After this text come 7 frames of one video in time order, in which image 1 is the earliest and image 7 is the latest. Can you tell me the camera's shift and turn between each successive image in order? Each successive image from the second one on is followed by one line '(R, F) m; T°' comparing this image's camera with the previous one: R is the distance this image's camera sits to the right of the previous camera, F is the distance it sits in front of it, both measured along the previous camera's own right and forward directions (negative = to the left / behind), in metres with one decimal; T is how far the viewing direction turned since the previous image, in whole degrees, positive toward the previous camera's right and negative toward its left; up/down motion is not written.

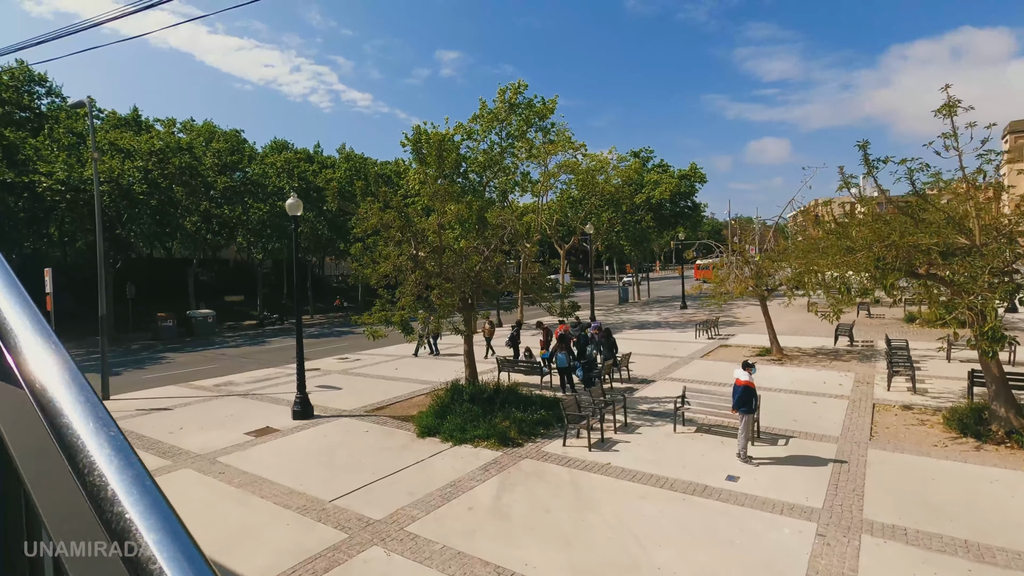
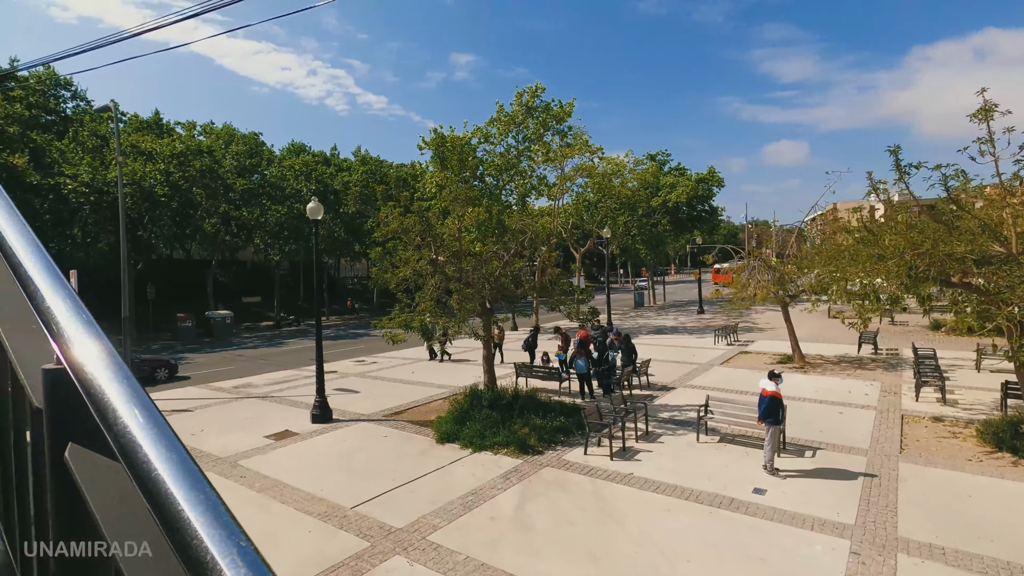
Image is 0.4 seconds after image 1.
(-0.1, +0.1) m; -1°
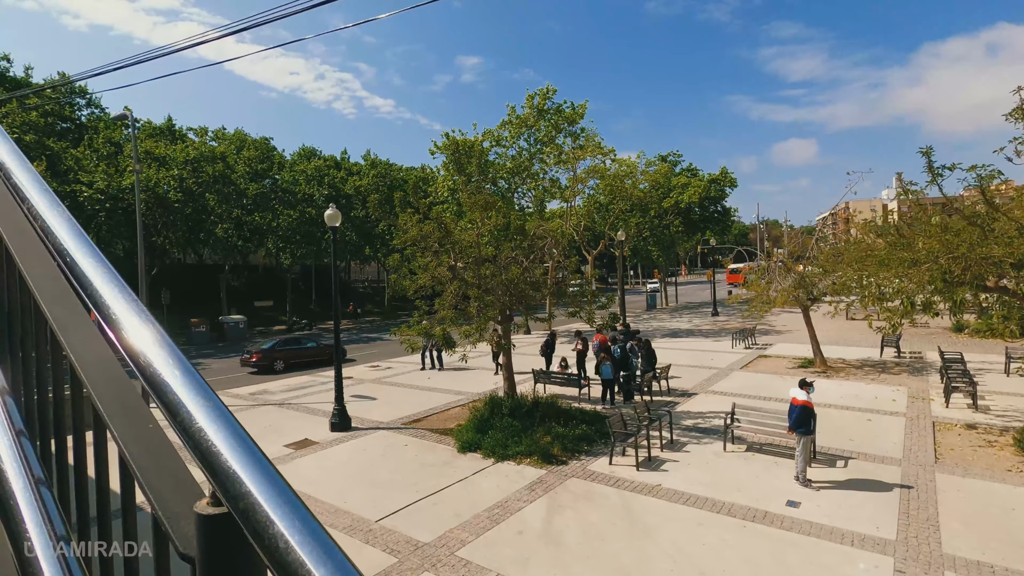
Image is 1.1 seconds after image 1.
(-0.2, +0.1) m; -1°
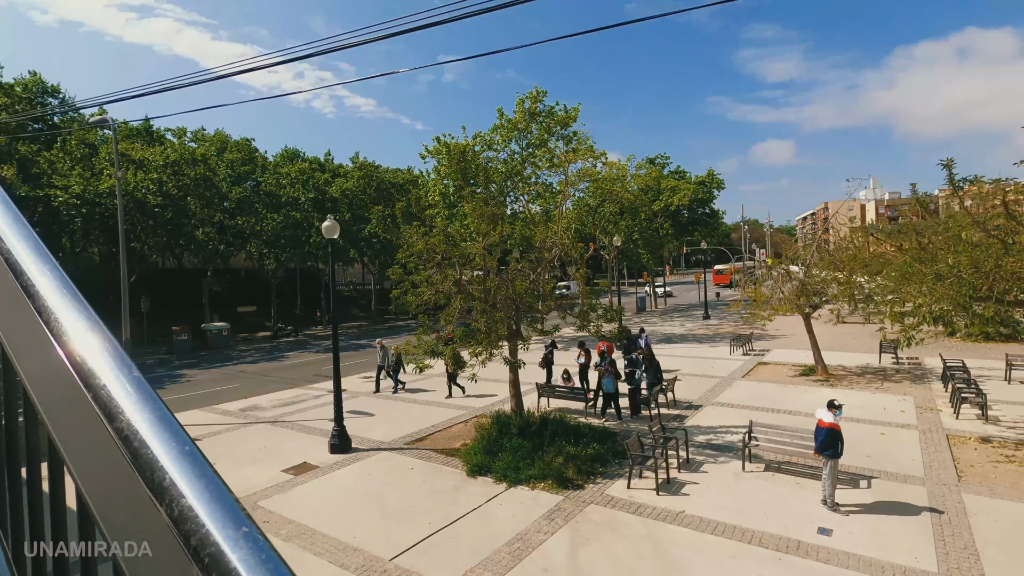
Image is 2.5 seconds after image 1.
(-0.5, +0.4) m; +2°
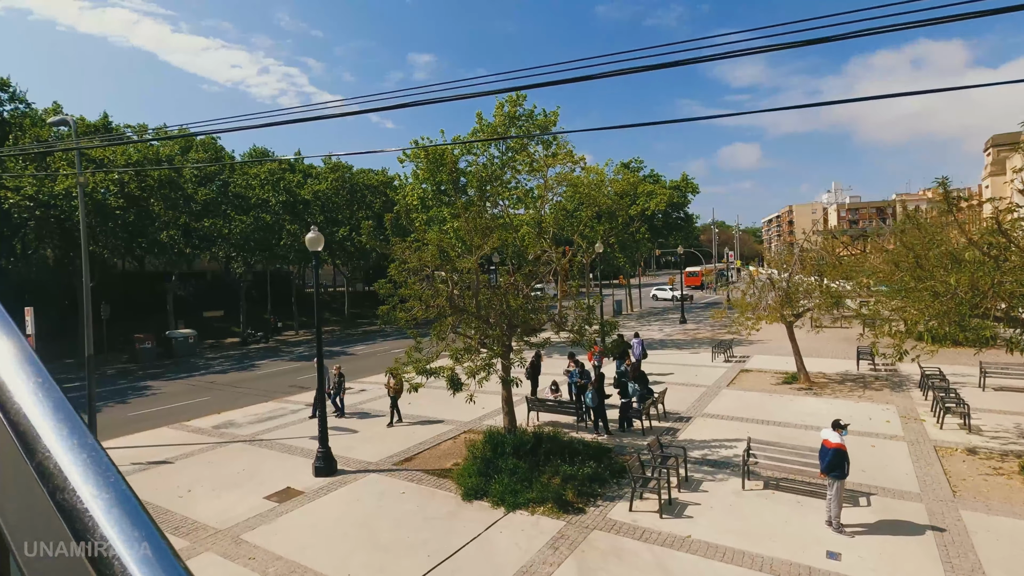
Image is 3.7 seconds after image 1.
(-0.4, +0.3) m; +3°
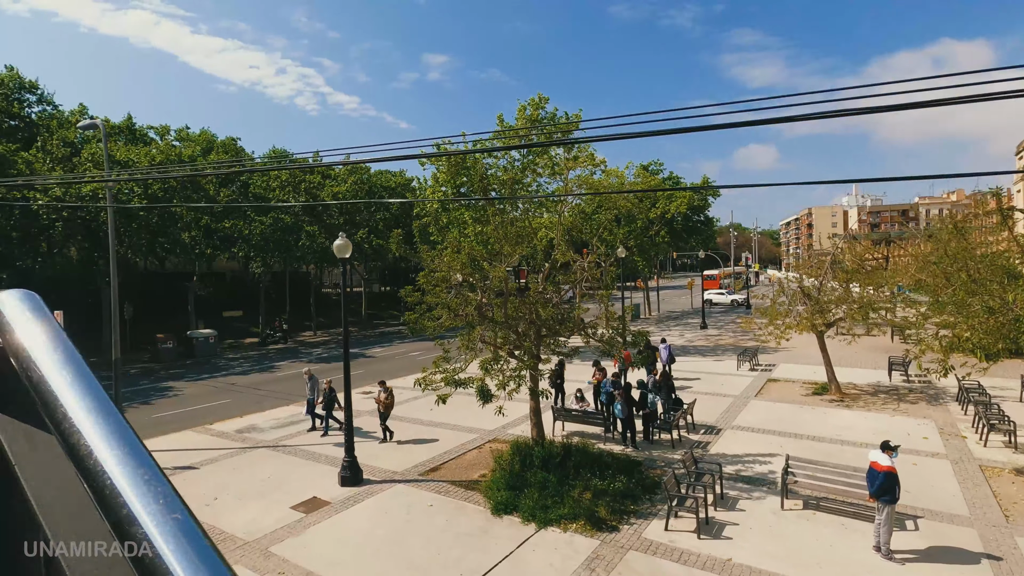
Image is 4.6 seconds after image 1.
(-0.3, +0.2) m; -1°
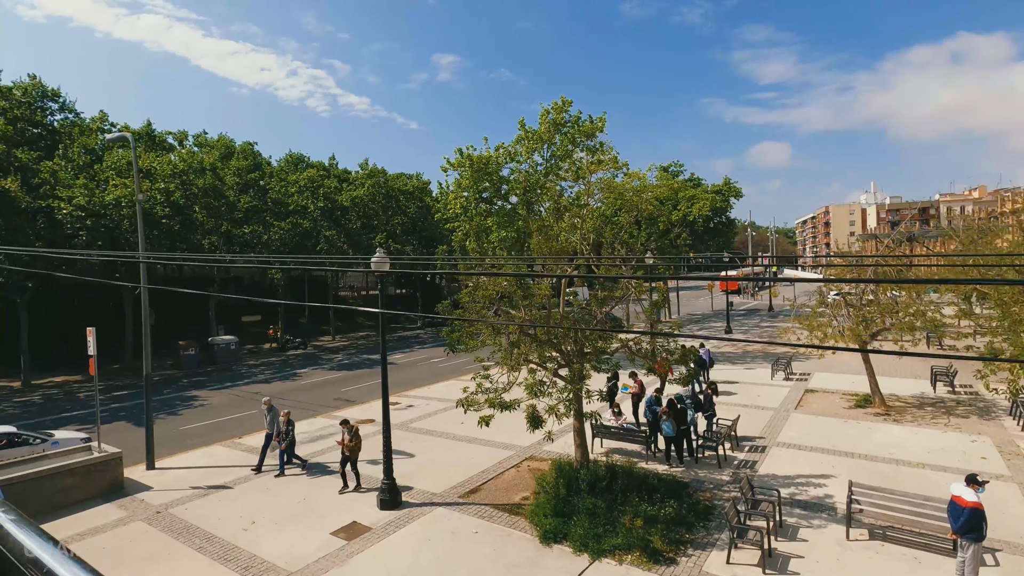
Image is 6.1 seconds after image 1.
(-0.6, +0.3) m; -1°
